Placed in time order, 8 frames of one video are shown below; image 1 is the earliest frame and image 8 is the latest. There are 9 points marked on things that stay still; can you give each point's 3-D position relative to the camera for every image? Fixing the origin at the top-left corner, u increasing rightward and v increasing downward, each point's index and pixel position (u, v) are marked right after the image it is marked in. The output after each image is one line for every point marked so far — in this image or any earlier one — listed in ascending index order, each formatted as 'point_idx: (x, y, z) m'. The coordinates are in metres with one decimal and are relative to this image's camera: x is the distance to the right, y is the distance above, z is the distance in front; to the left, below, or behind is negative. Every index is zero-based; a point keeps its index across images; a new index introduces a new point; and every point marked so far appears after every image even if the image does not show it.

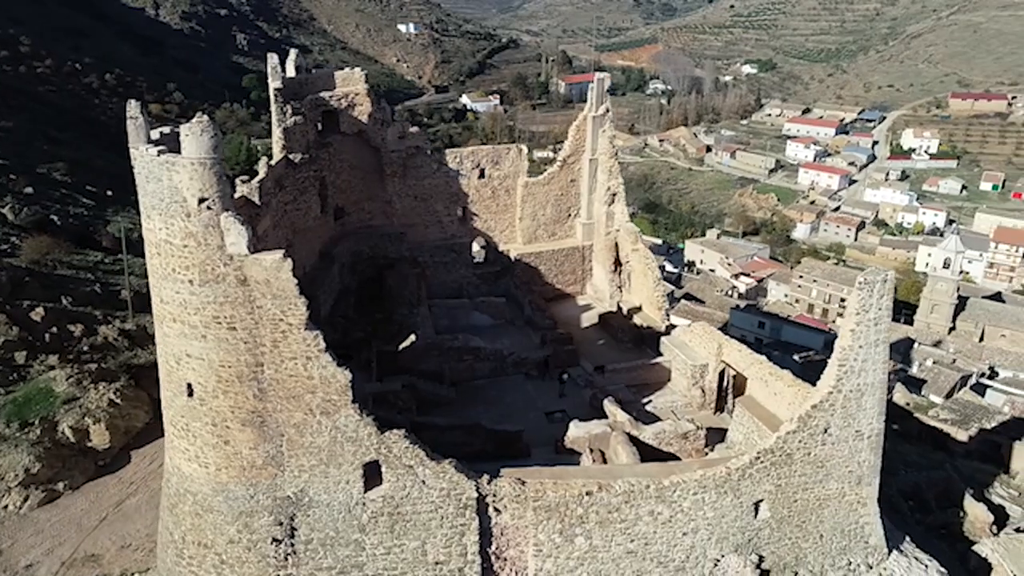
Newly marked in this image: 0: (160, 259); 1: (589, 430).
0: (-3.9, +0.3, +8.0) m
1: (+1.2, -2.3, +11.4) m
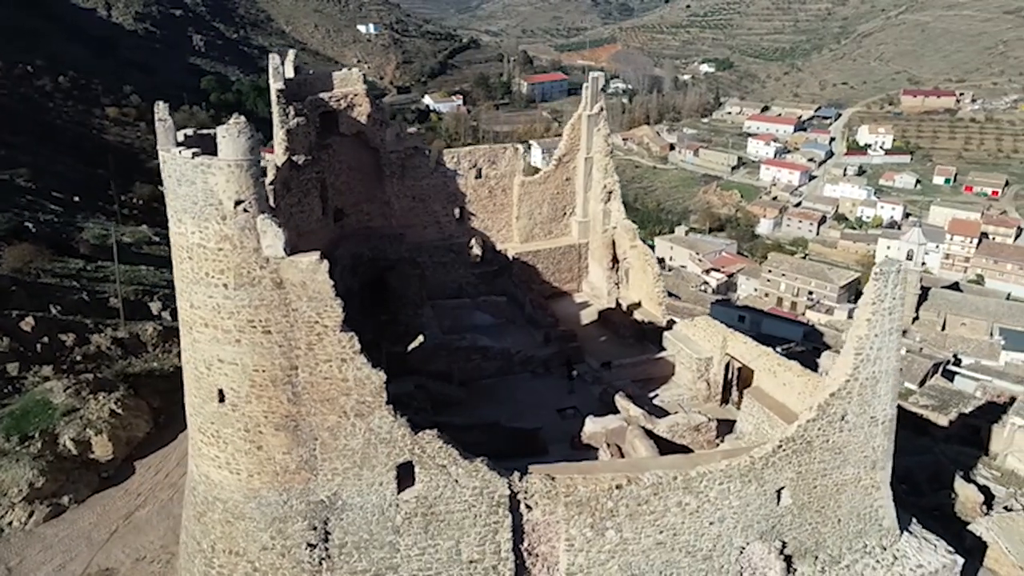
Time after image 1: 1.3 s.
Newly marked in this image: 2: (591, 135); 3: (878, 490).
0: (-3.5, +0.3, +7.9) m
1: (+1.5, -2.2, +11.5) m
2: (+1.7, +3.5, +16.2) m
3: (+5.4, -2.9, +10.4) m
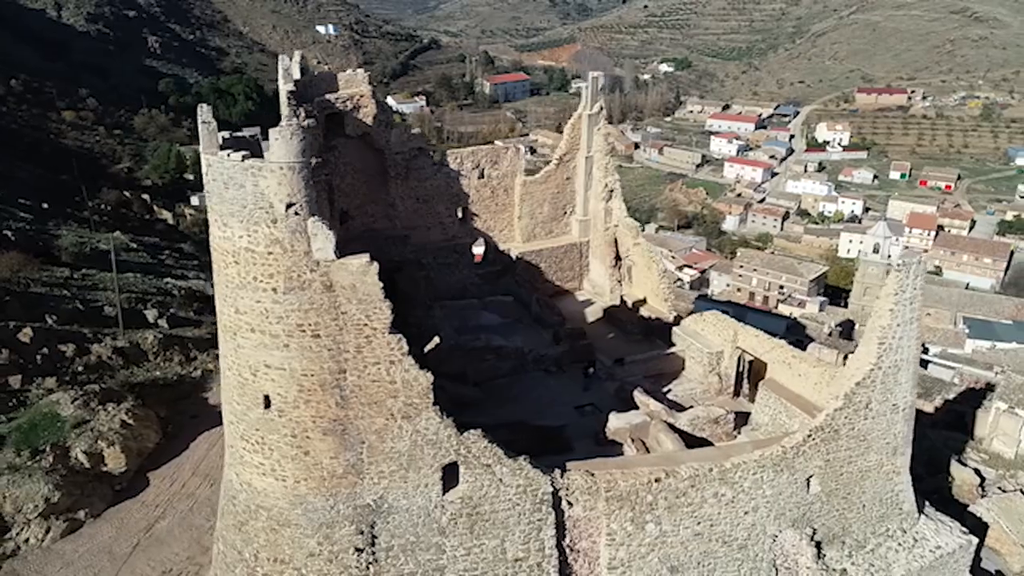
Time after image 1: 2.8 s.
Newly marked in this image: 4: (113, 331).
0: (-3.0, +0.2, +7.7) m
1: (+1.9, -2.2, +11.6) m
2: (+1.8, +3.5, +16.3) m
3: (+5.8, -2.8, +10.7) m
4: (-9.1, -1.0, +16.5) m
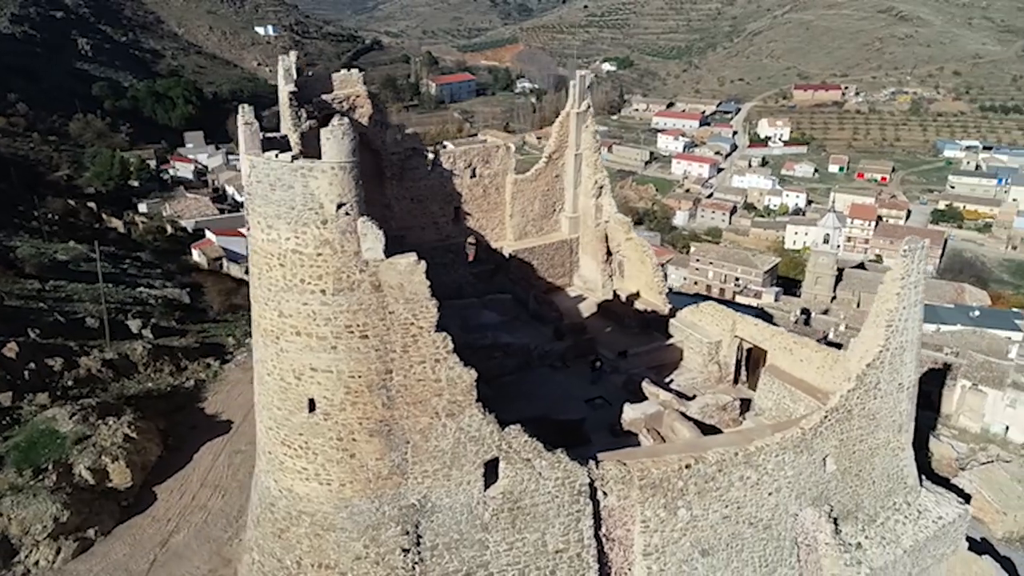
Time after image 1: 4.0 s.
0: (-2.5, +0.2, +7.6) m
1: (+2.2, -2.1, +11.9) m
2: (+1.5, +3.6, +16.5) m
3: (+6.2, -2.6, +11.2) m
4: (-9.2, -1.2, +15.9) m
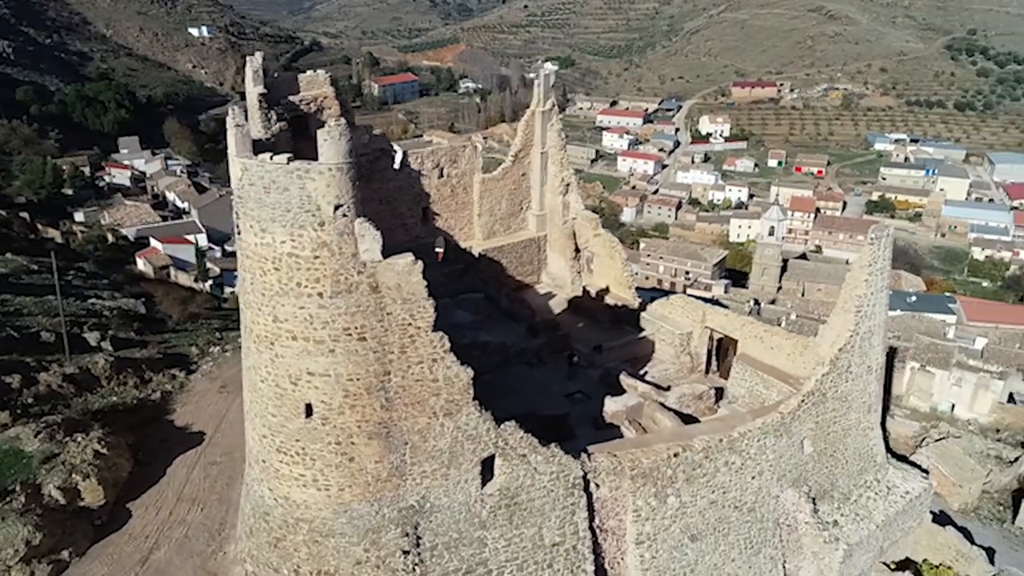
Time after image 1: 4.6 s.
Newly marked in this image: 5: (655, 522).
0: (-2.5, +0.1, +7.5) m
1: (+1.9, -2.0, +12.1) m
2: (+0.8, +3.7, +16.7) m
3: (+6.0, -2.3, +11.7) m
4: (-9.7, -1.5, +15.3) m
5: (+2.0, -3.2, +9.9) m
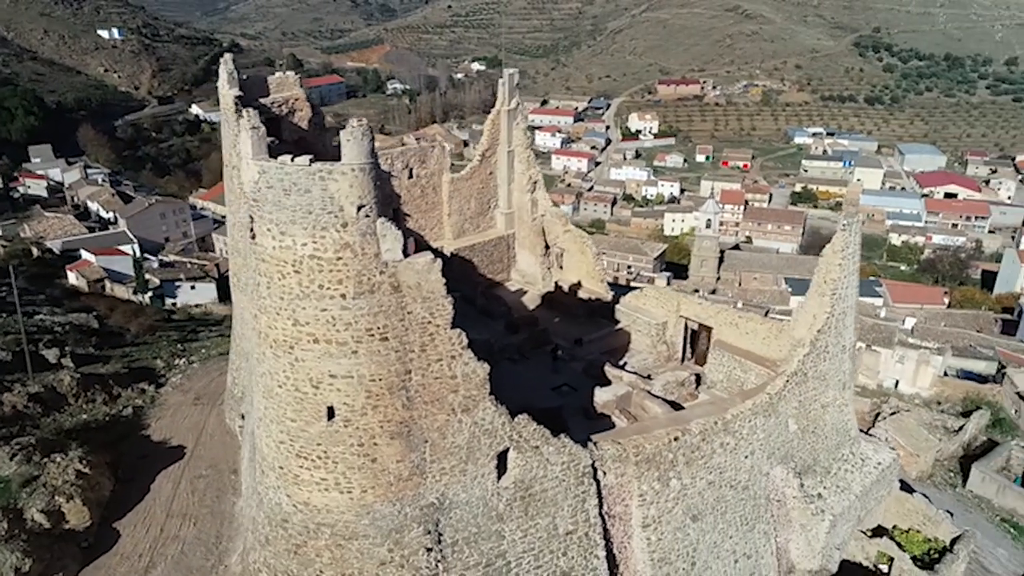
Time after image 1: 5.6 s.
0: (-2.2, +0.1, +7.4) m
1: (+1.8, -1.8, +12.4) m
2: (0.0, +3.8, +16.8) m
3: (+5.9, -2.1, +12.4) m
4: (-10.1, -1.8, +14.5) m
5: (+2.1, -3.1, +10.2) m
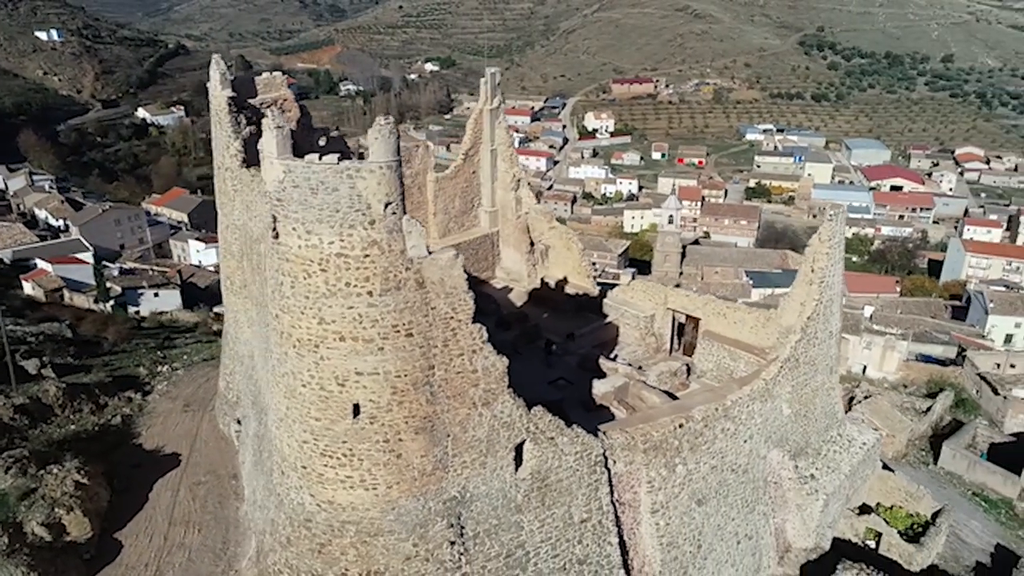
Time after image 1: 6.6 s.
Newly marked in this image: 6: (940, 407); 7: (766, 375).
0: (-2.0, +0.1, +7.5) m
1: (+1.8, -1.7, +12.7) m
2: (-0.4, +3.8, +17.0) m
3: (+5.9, -1.8, +12.9) m
4: (-10.2, -2.0, +14.1) m
5: (+2.3, -3.0, +10.5) m
6: (+11.8, -3.3, +19.6) m
7: (+4.1, -1.4, +11.6) m
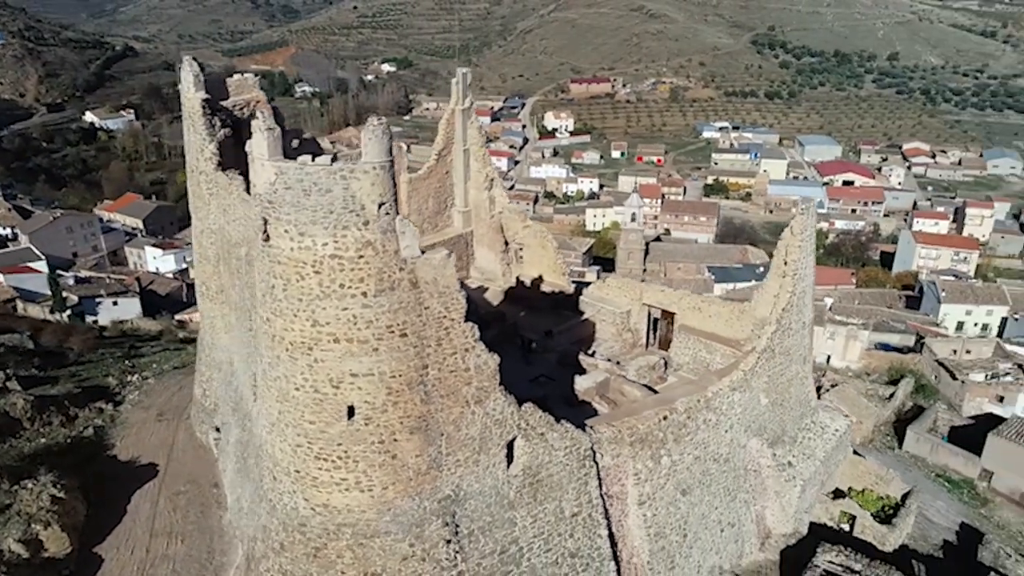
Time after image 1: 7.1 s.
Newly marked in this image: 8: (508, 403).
0: (-2.0, +0.1, +7.4) m
1: (+1.5, -1.7, +12.8) m
2: (-1.1, +3.8, +17.0) m
3: (+5.6, -1.7, +13.3) m
4: (-10.6, -2.2, +13.6) m
5: (+2.1, -2.9, +10.7) m
6: (+11.1, -3.0, +20.3) m
7: (+3.9, -1.3, +11.9) m
8: (0.0, -1.4, +9.0) m
